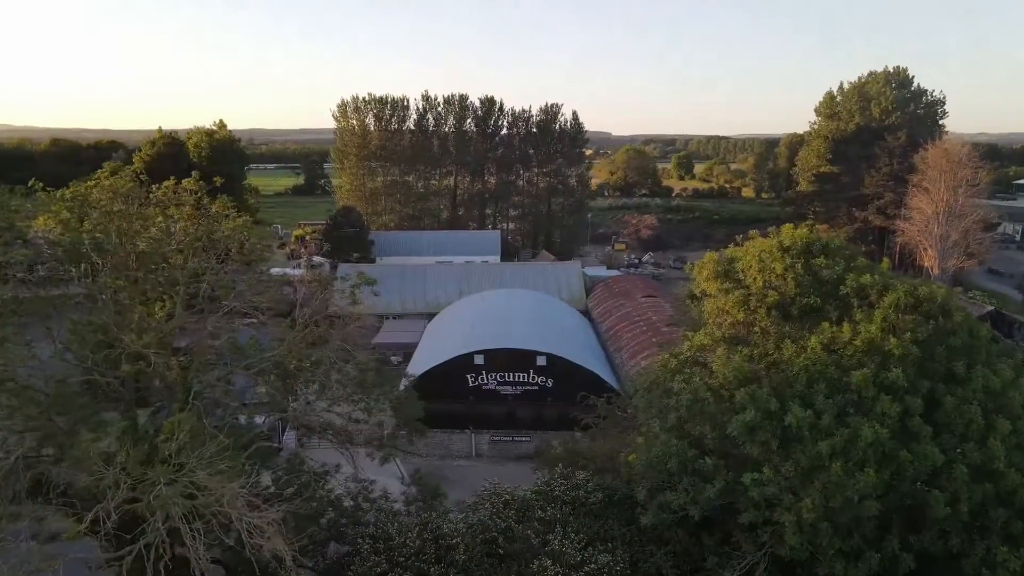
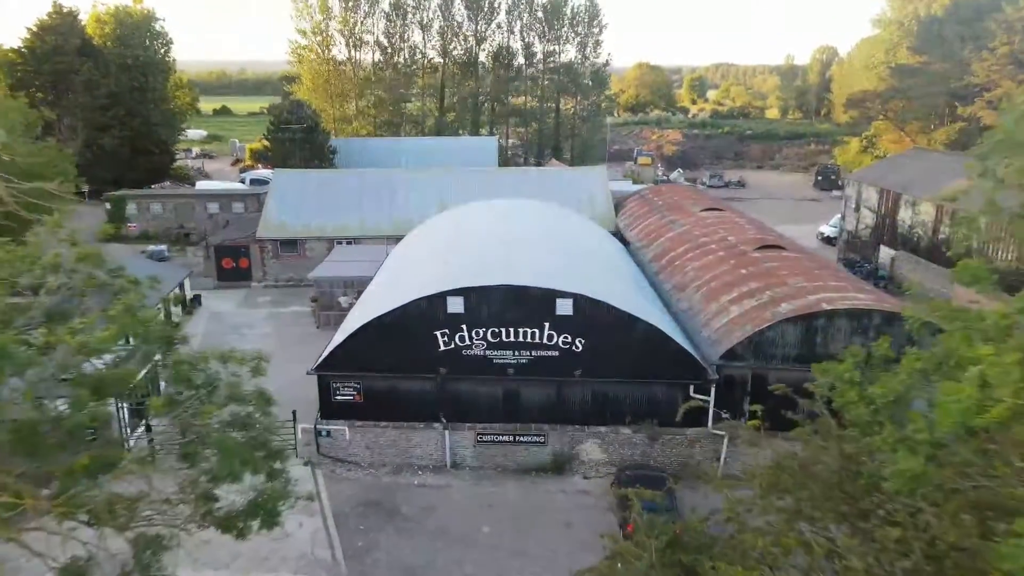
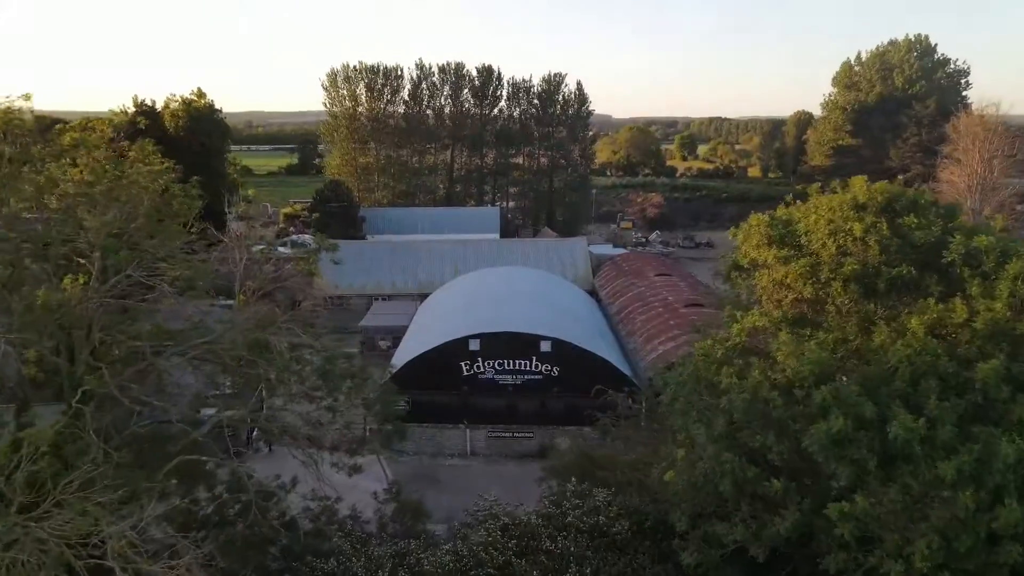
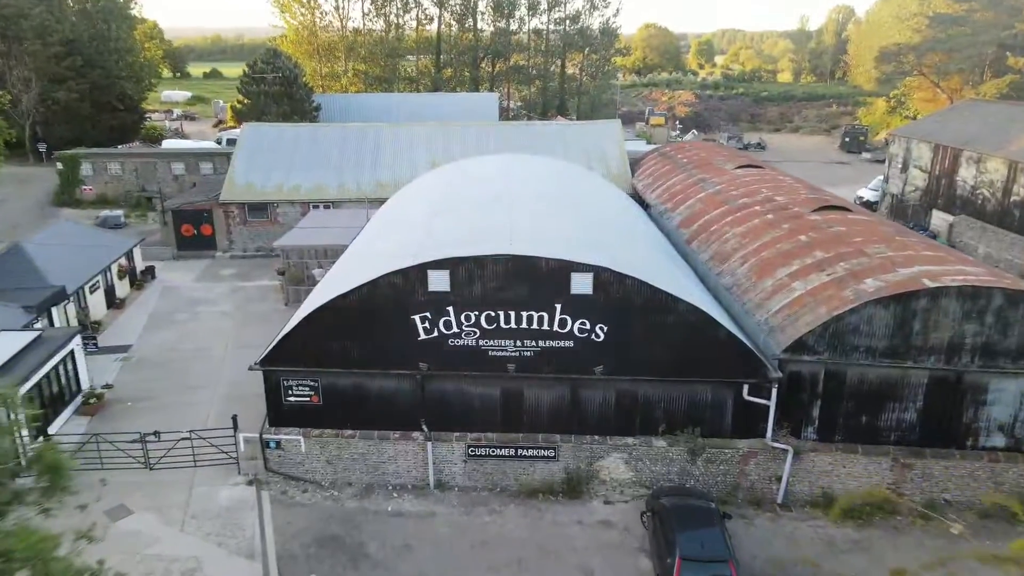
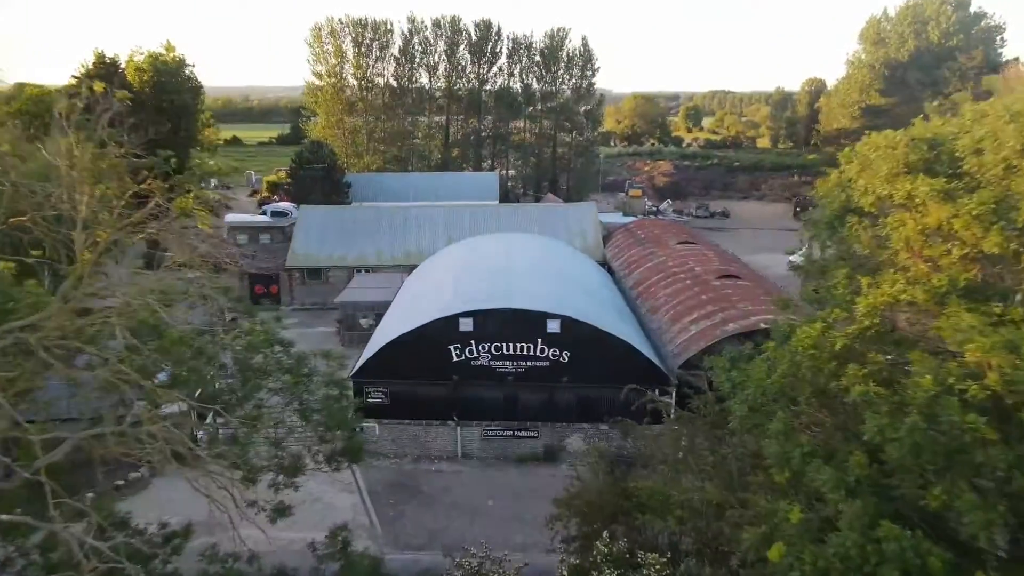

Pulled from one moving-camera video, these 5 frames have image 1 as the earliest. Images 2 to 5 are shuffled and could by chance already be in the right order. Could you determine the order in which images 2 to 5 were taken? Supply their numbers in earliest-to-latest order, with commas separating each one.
3, 5, 2, 4
